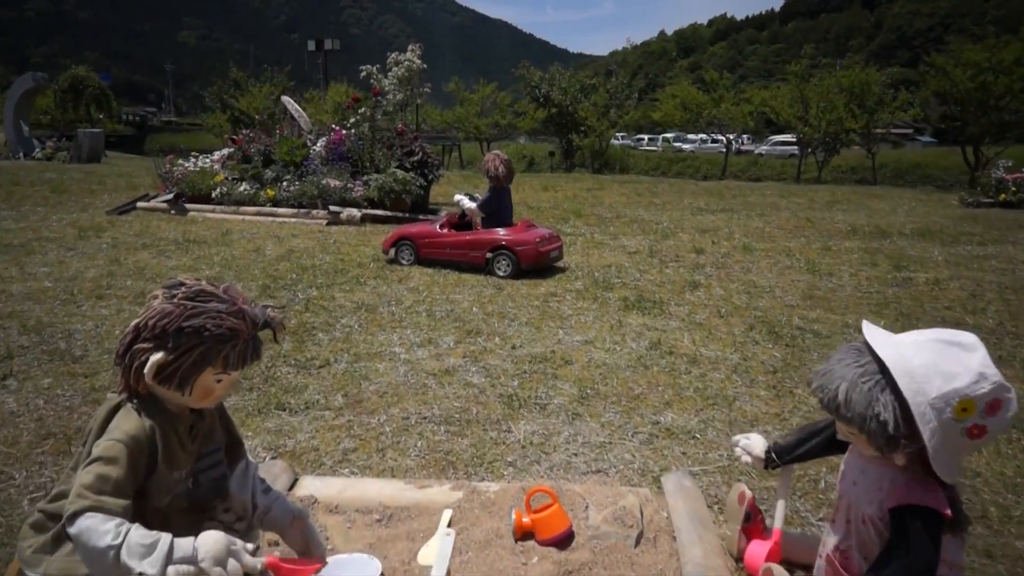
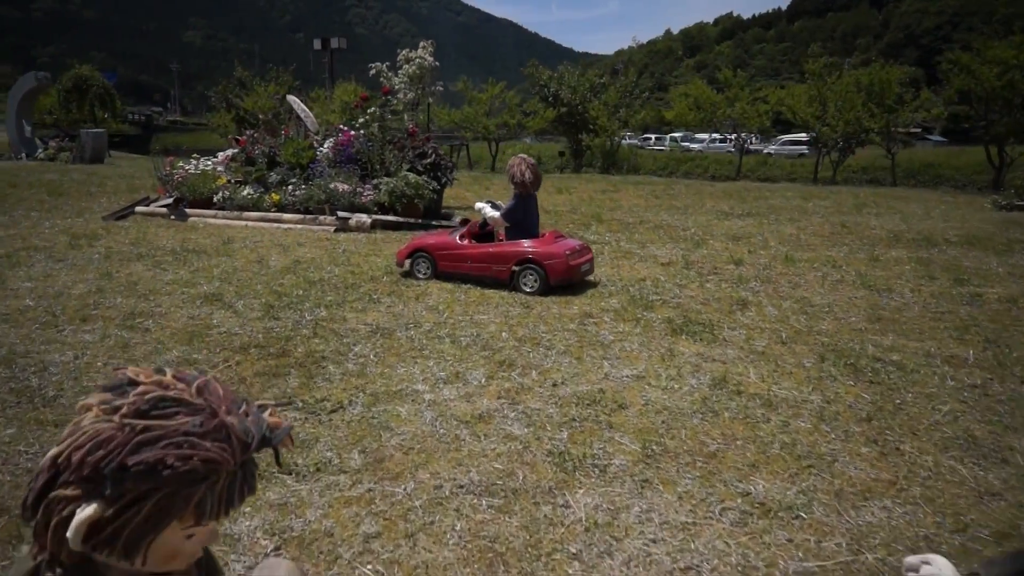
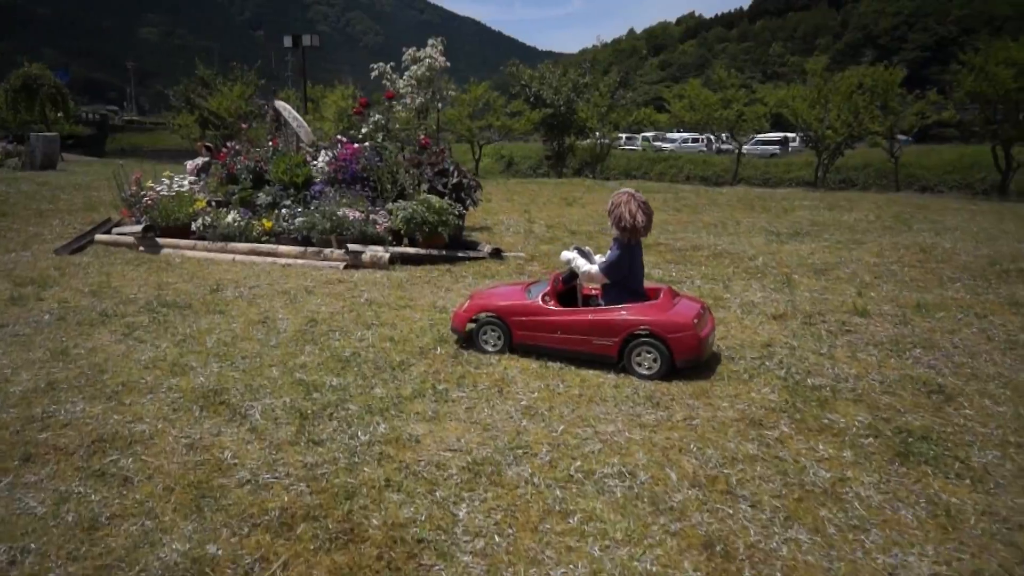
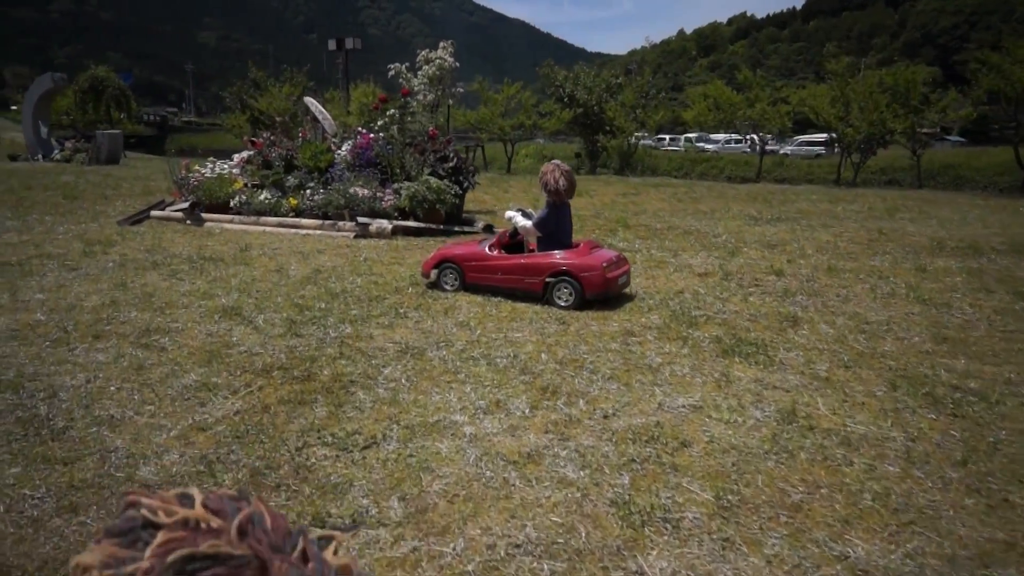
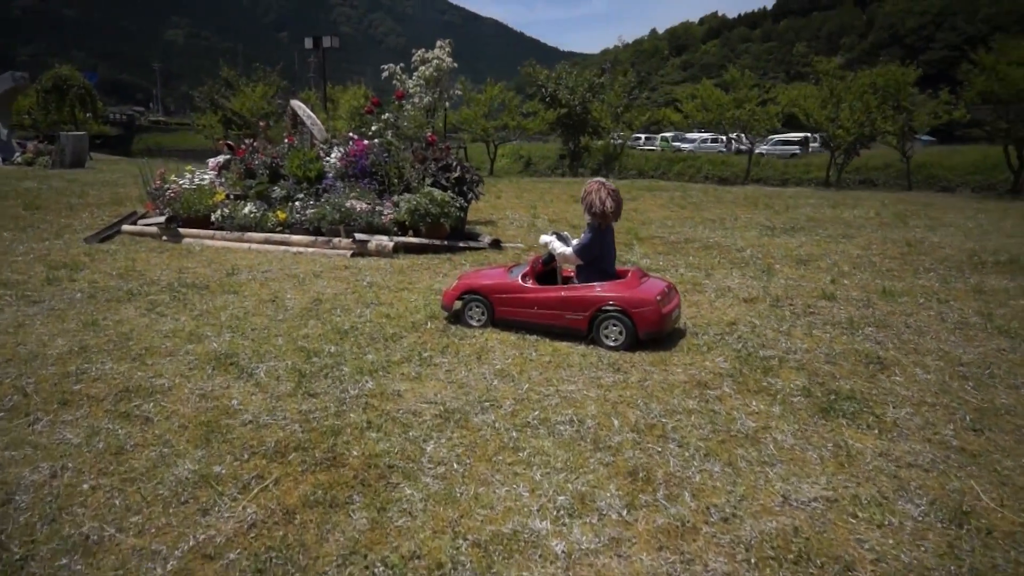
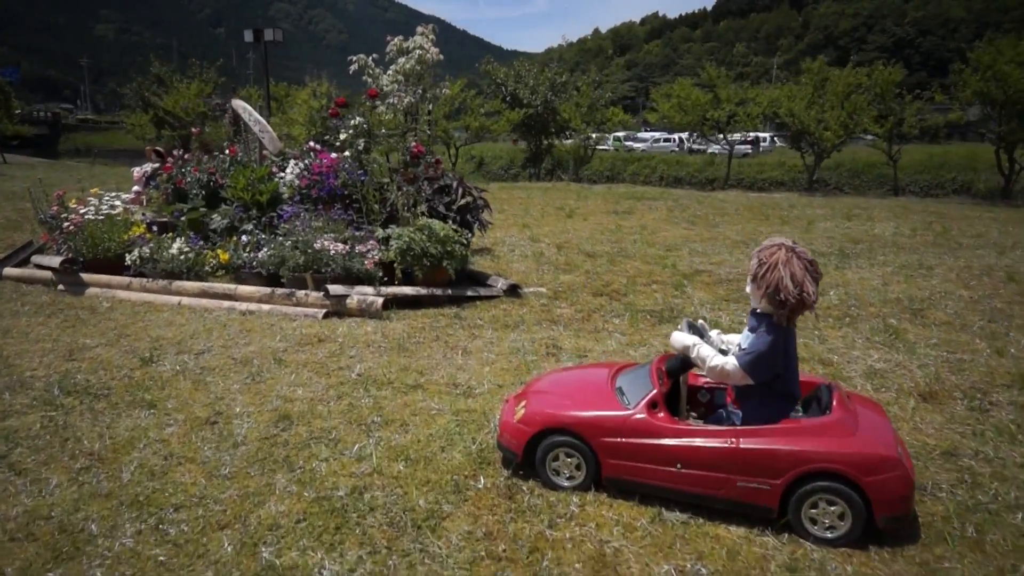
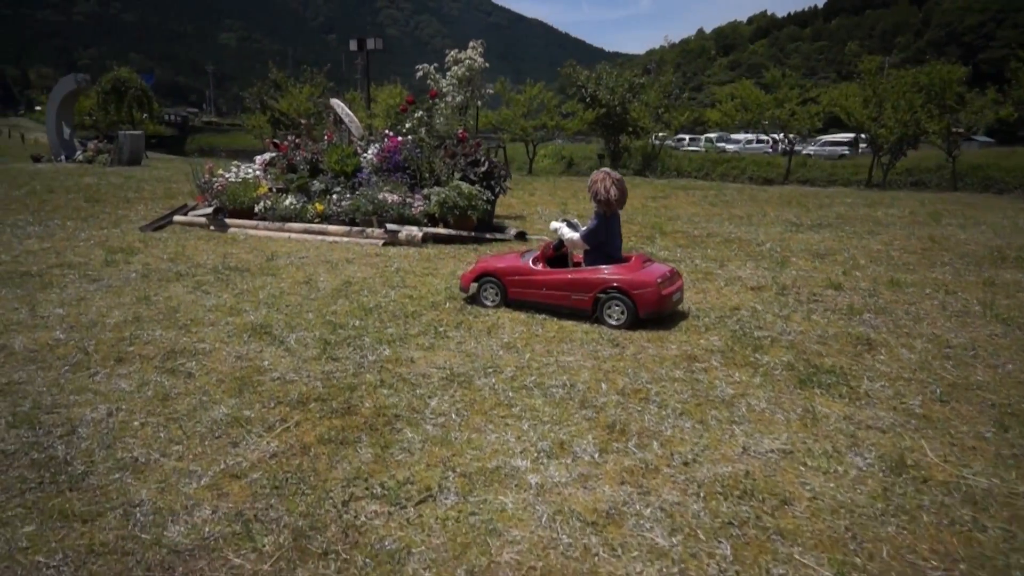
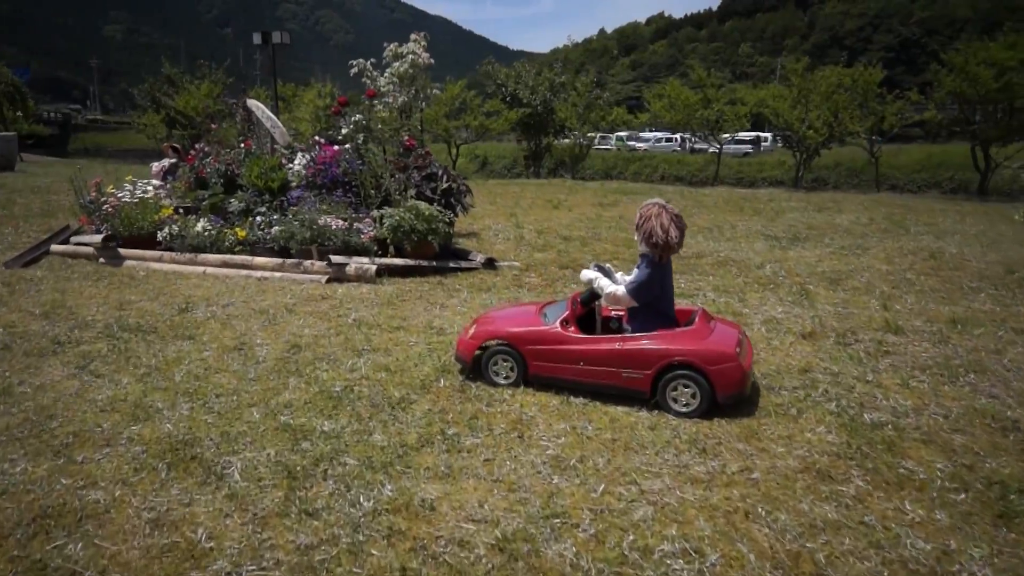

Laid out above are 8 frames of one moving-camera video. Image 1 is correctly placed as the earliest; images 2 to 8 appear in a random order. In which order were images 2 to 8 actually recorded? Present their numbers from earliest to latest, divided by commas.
2, 4, 7, 5, 3, 8, 6
